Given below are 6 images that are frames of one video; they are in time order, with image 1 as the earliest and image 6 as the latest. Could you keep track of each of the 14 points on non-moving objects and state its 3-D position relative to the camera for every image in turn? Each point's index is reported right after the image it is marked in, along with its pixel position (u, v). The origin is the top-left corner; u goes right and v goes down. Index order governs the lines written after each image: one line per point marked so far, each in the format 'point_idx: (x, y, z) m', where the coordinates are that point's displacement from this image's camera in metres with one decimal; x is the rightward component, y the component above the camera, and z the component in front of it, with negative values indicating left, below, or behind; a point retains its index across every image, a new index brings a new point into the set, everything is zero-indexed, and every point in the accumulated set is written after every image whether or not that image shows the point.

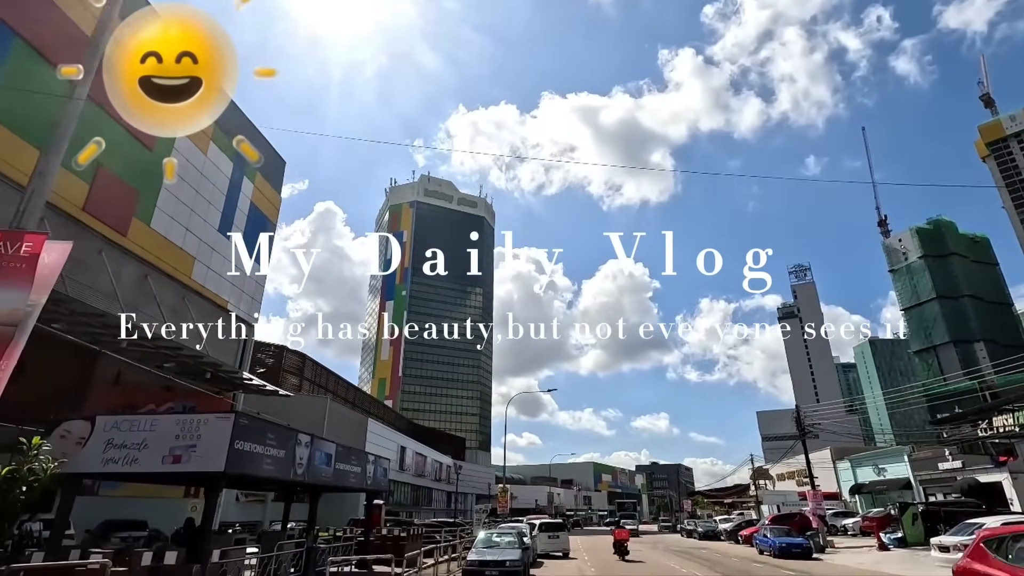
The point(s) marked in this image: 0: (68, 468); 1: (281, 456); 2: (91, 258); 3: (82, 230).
0: (-7.4, -3.0, +8.8) m
1: (-4.5, -3.3, +10.3) m
2: (-14.2, +1.0, +18.0) m
3: (-14.3, +1.9, +17.7) m
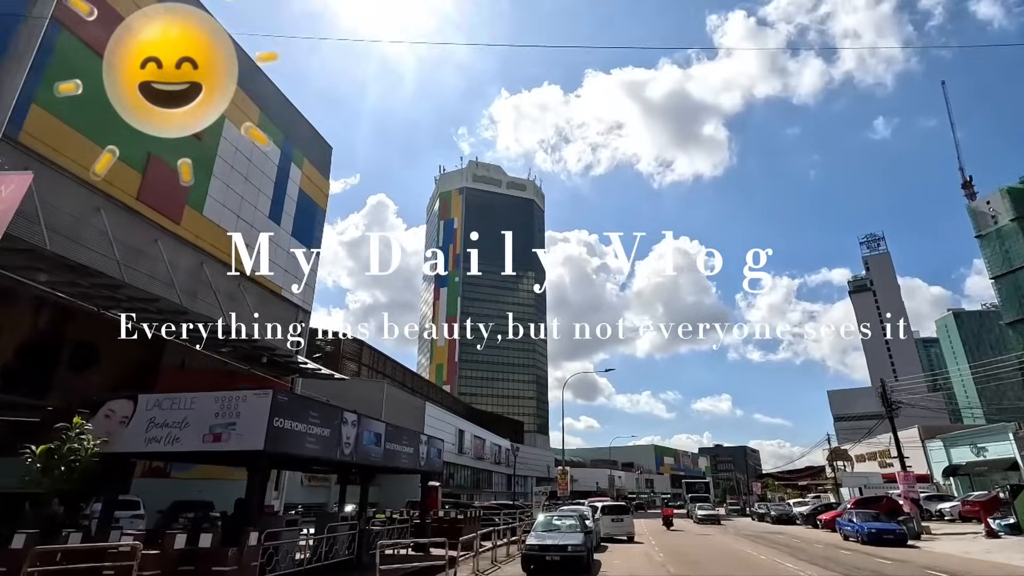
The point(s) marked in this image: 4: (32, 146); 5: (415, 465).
0: (-6.5, -2.6, +8.6) m
1: (-3.4, -2.7, +9.9) m
2: (-12.5, +1.4, +18.3) m
3: (-12.7, +2.3, +18.0) m
4: (-13.2, +3.9, +14.7) m
5: (-2.6, -4.7, +14.2) m
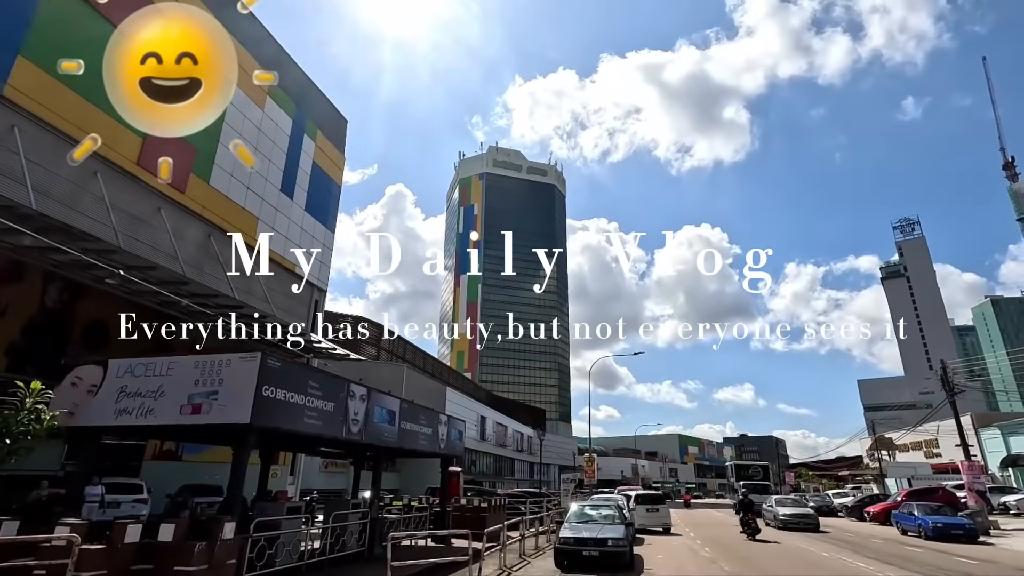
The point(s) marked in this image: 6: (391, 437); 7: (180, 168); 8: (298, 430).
0: (-6.0, -1.8, +7.4) m
1: (-2.9, -1.9, +8.5) m
2: (-11.7, +2.3, +17.2) m
3: (-11.9, +3.2, +16.9) m
4: (-12.5, +4.8, +13.6) m
5: (-1.9, -3.8, +12.8) m
6: (-2.4, -3.0, +10.5) m
7: (-11.5, +4.2, +18.4) m
8: (-3.1, -2.0, +7.6) m
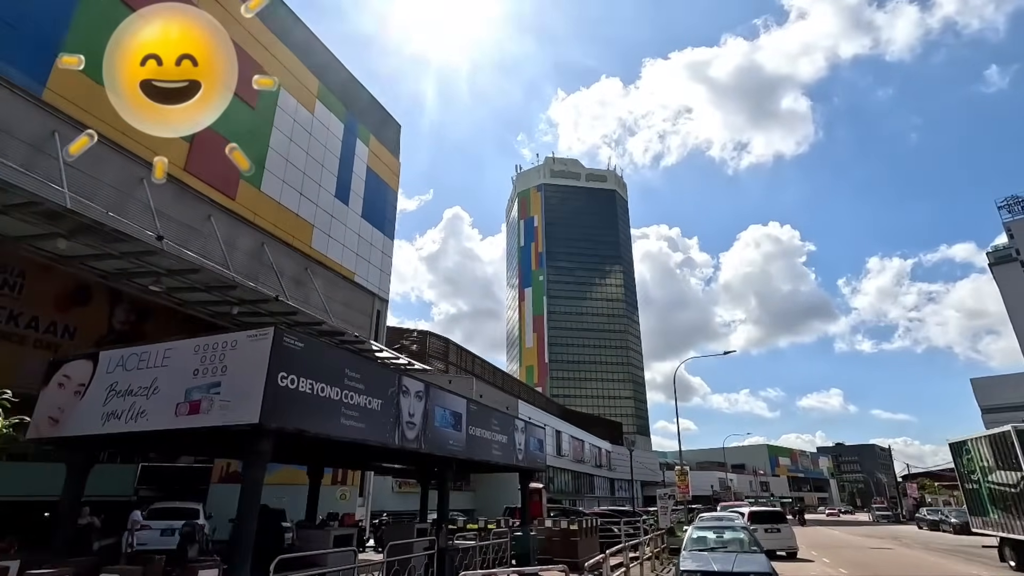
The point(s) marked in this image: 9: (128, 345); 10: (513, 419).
0: (-4.9, -1.5, +5.8) m
1: (-1.7, -1.5, +6.5) m
2: (-9.6, +2.0, +16.4) m
3: (-9.8, +2.9, +16.1) m
4: (-11.0, +4.5, +13.0) m
5: (0.0, -3.4, +10.6) m
6: (-0.9, -2.5, +8.5) m
7: (-9.4, +3.8, +17.6) m
8: (-1.9, -1.6, +5.7) m
9: (-4.2, -0.6, +5.8) m
10: (0.0, -2.7, +10.9) m
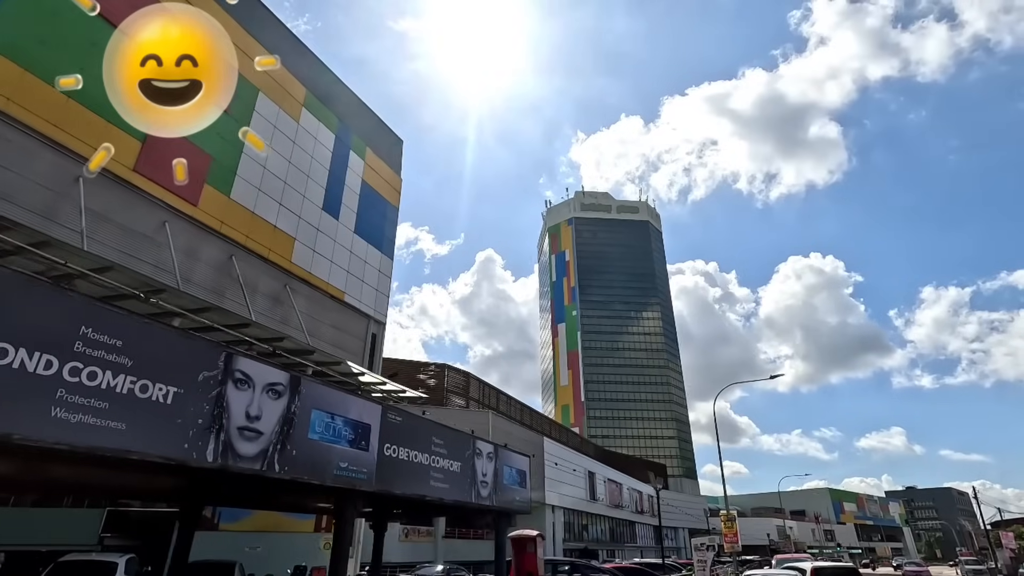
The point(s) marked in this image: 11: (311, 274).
0: (-5.8, -1.0, +3.5) m
1: (-2.6, -0.8, +4.0) m
2: (-9.9, +1.6, +14.6) m
3: (-10.2, +2.5, +14.4) m
4: (-11.6, +4.3, +11.5) m
5: (-0.6, -3.0, +7.8) m
6: (-1.6, -2.0, +5.8) m
7: (-9.6, +3.3, +16.0) m
8: (-2.9, -0.9, +3.2) m
9: (-5.2, 0.0, +3.5) m
10: (-0.6, -2.3, +8.2) m
11: (-7.5, +0.5, +19.9) m
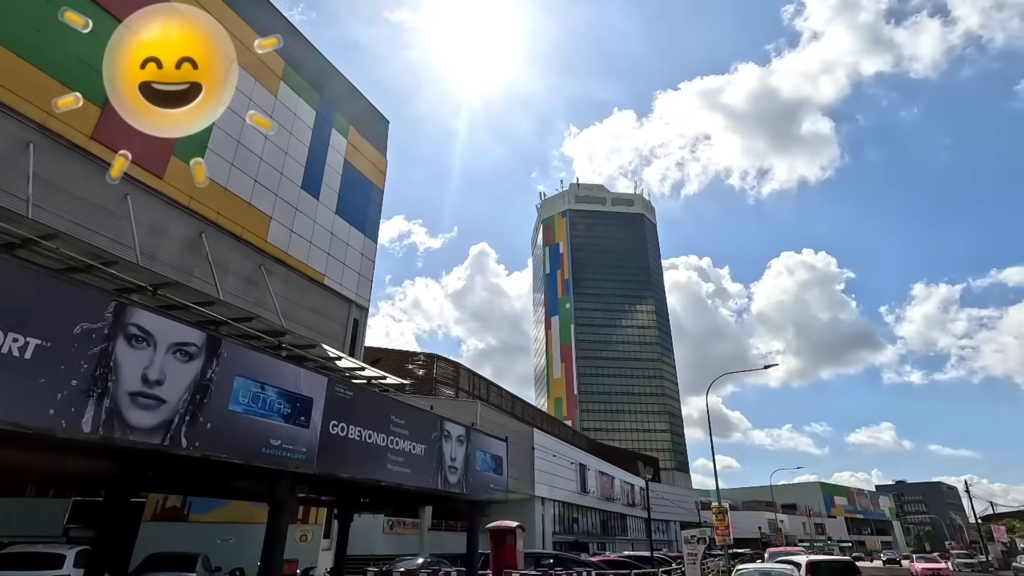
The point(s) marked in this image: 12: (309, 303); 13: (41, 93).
0: (-6.1, -0.5, +2.7) m
1: (-2.9, -0.4, +3.2) m
2: (-10.3, +2.2, +13.7) m
3: (-10.6, +3.1, +13.5) m
4: (-12.0, +4.8, +10.5) m
5: (-1.0, -2.6, +7.0) m
6: (-2.0, -1.6, +5.0) m
7: (-10.0, +3.9, +15.0) m
8: (-3.2, -0.4, +2.4) m
9: (-5.5, +0.4, +2.7) m
10: (-0.9, -1.9, +7.4) m
11: (-8.0, +1.2, +19.1) m
12: (-7.5, -0.5, +19.8) m
13: (-11.2, +4.5, +12.7) m
